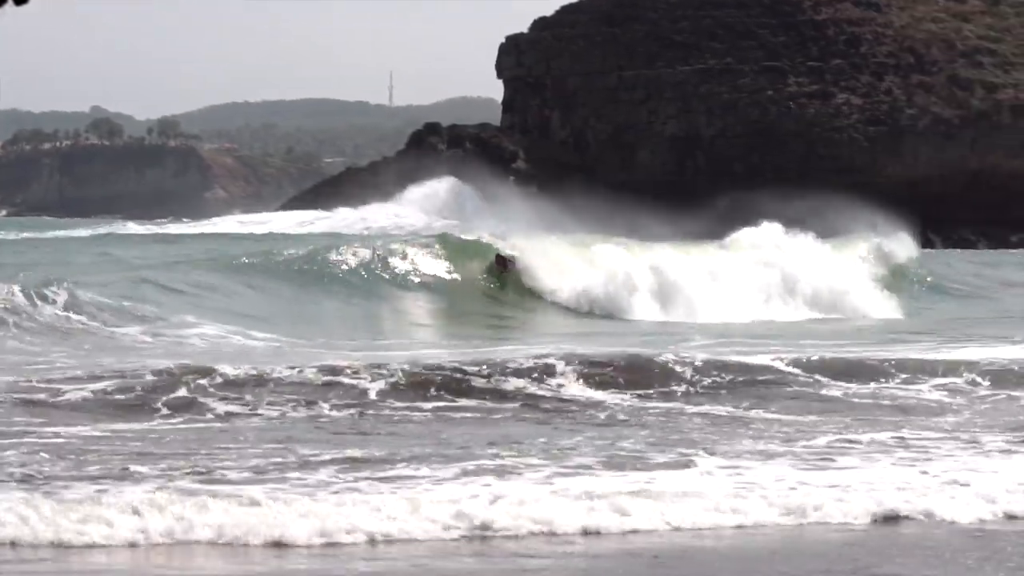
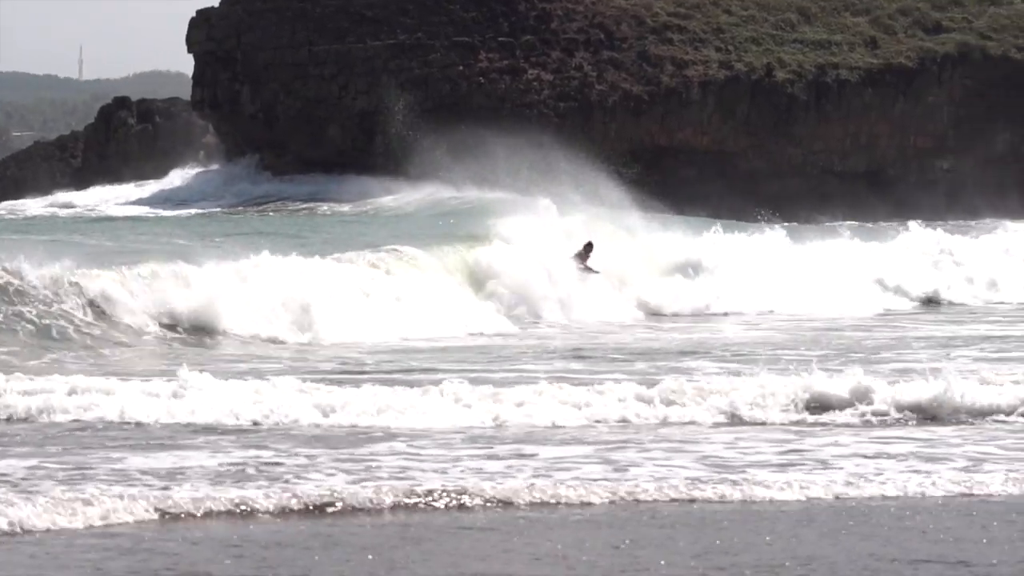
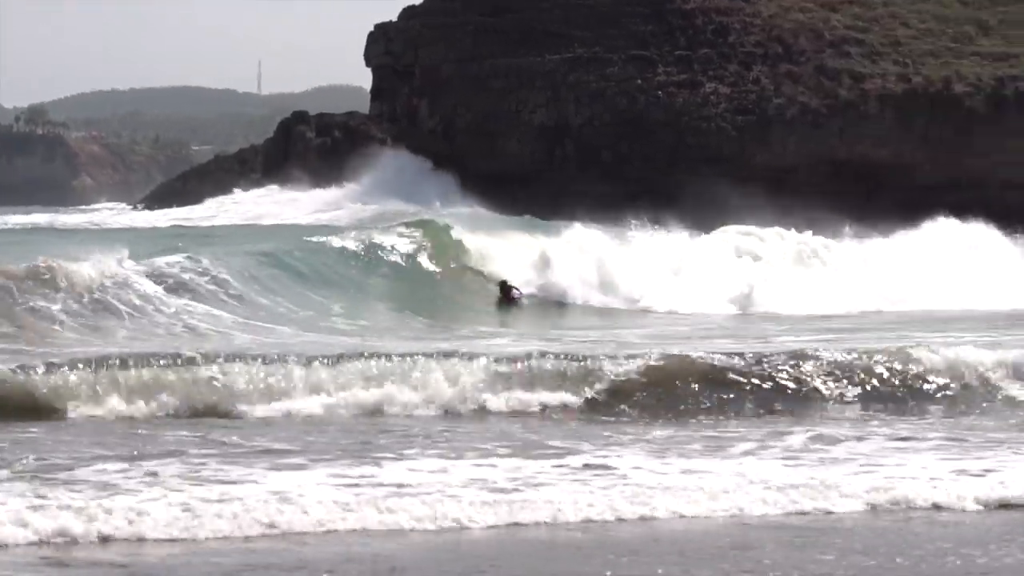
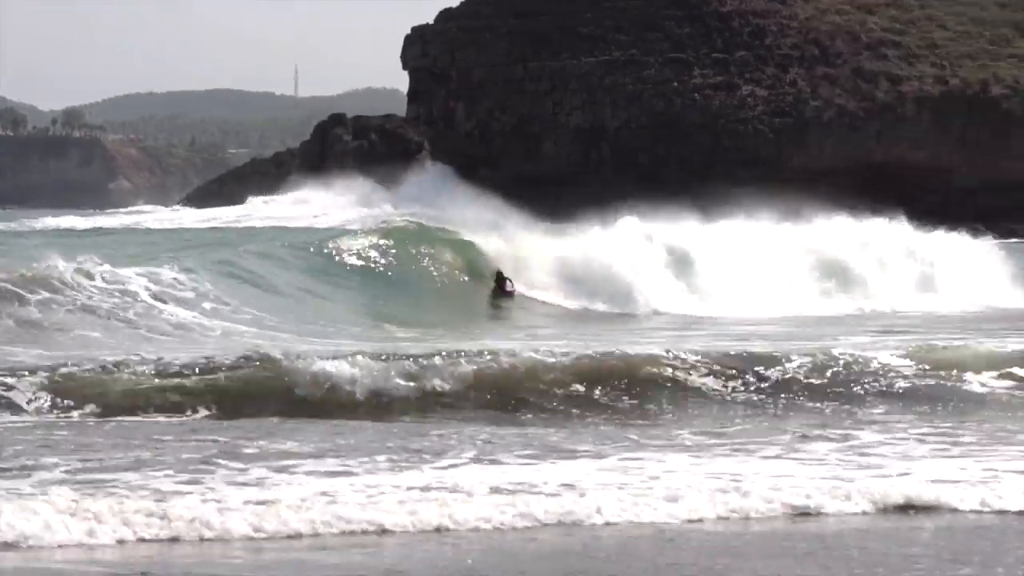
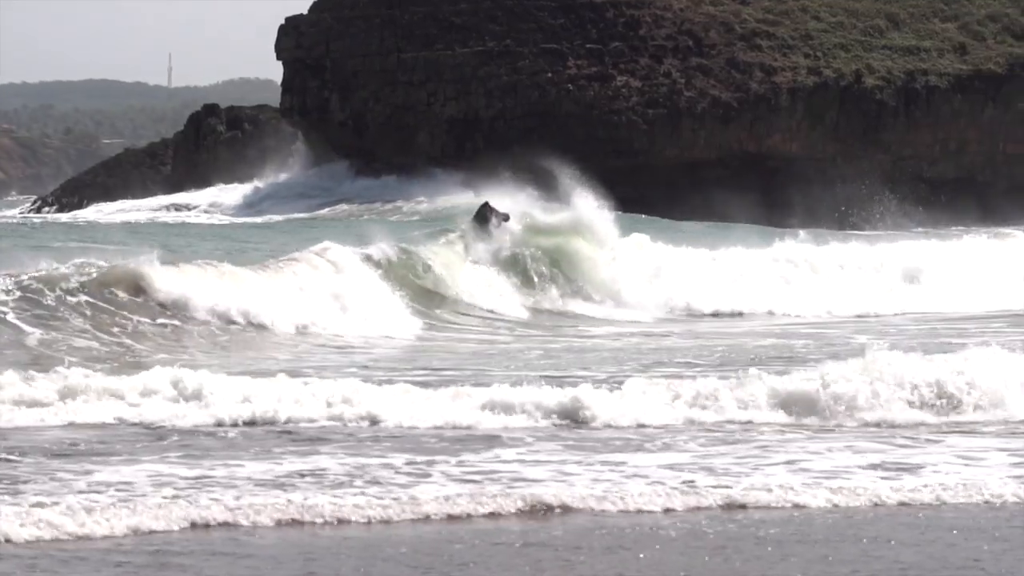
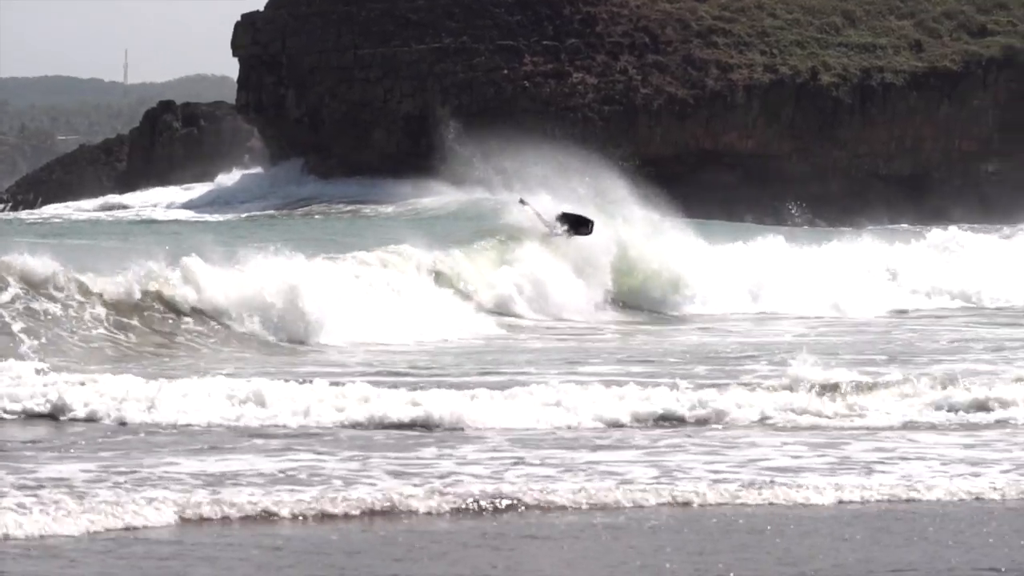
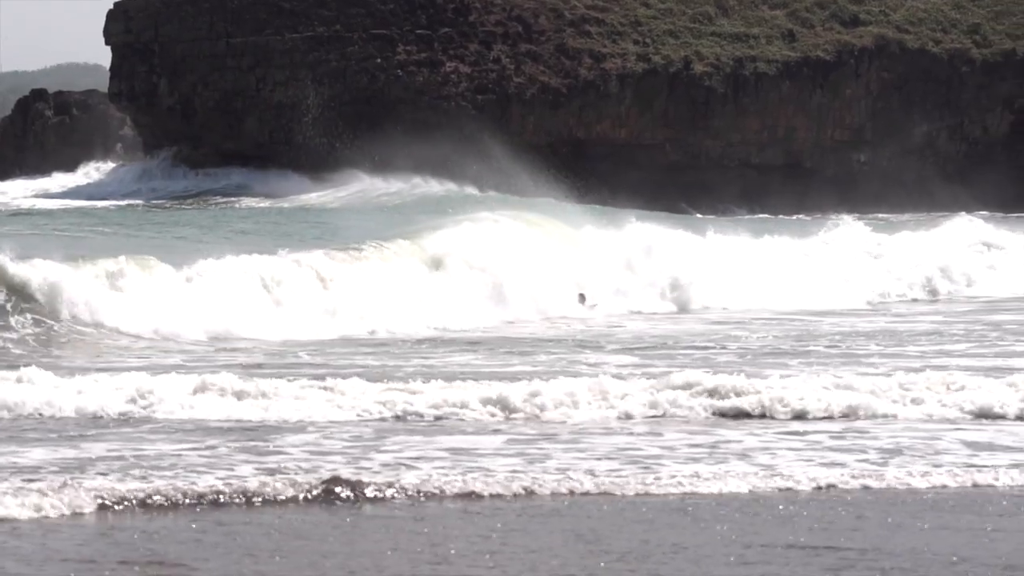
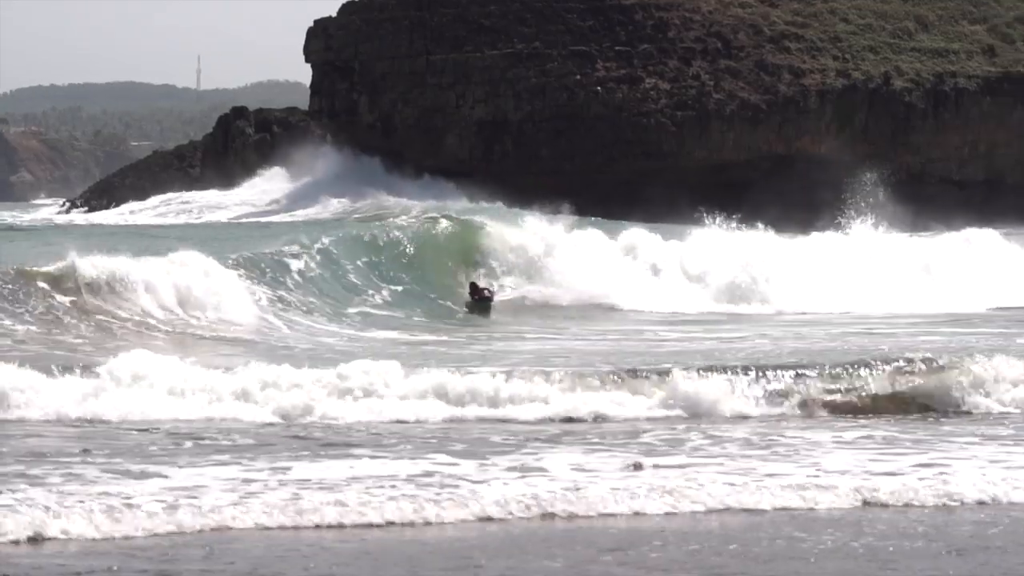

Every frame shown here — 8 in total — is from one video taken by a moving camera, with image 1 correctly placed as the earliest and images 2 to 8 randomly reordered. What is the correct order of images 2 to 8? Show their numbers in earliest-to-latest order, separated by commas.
4, 3, 8, 5, 6, 2, 7
